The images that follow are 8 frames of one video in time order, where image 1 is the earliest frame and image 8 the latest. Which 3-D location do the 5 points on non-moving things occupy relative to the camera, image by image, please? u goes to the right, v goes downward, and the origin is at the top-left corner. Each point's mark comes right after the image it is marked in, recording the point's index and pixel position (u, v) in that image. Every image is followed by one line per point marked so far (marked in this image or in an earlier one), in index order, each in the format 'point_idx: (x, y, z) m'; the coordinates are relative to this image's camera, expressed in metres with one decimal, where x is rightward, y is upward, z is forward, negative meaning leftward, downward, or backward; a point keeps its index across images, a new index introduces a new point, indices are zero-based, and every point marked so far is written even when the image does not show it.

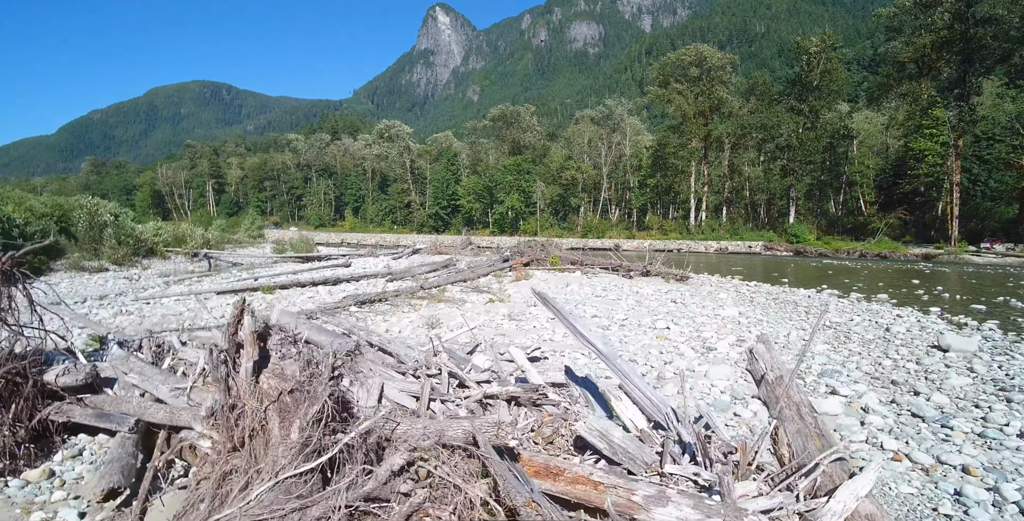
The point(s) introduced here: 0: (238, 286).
0: (-7.9, -0.7, +14.8) m
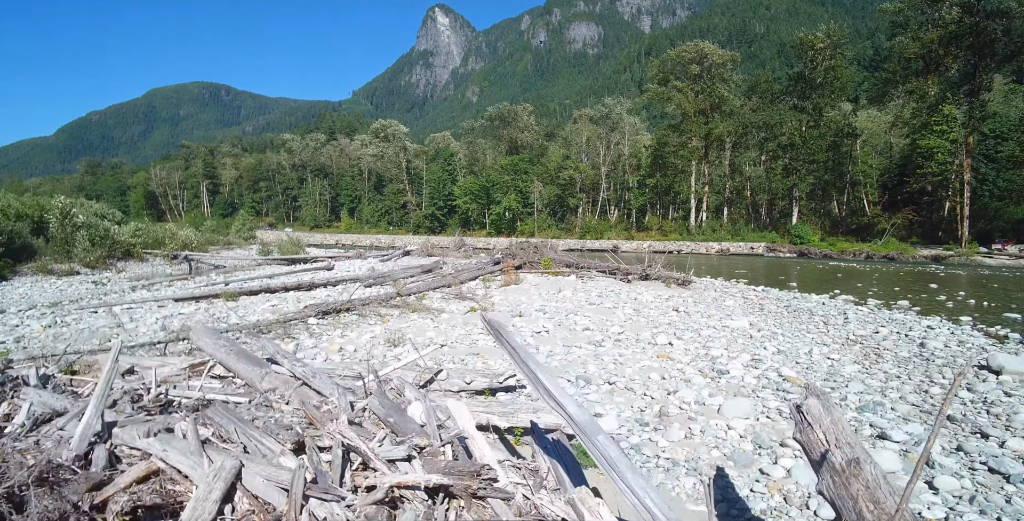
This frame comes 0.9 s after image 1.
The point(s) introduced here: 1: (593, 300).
0: (-8.2, -0.8, +13.7) m
1: (+1.7, -0.8, +10.8) m
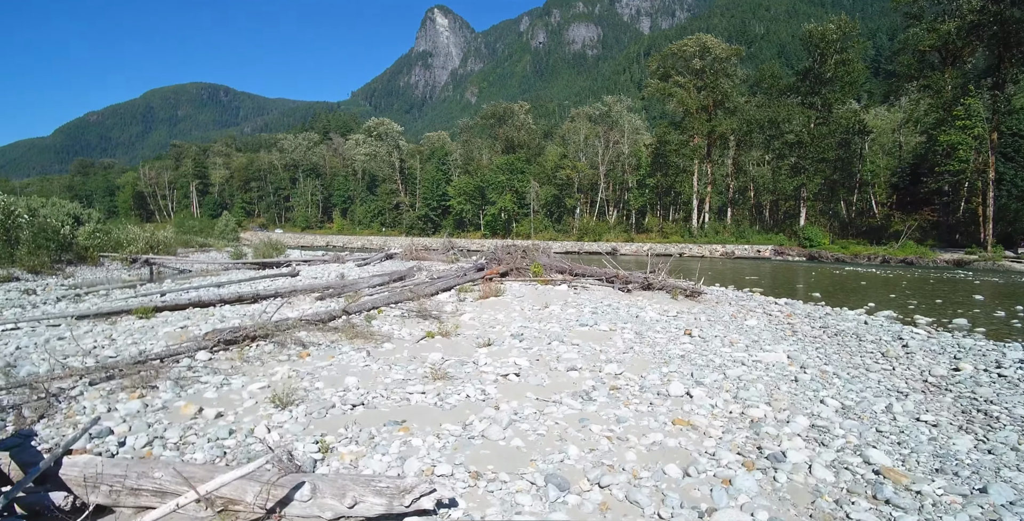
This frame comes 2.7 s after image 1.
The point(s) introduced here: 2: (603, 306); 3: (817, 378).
0: (-8.6, -1.0, +11.7) m
1: (+1.2, -1.0, +8.8) m
2: (+1.8, -0.9, +10.4) m
3: (+3.3, -1.3, +5.7) m
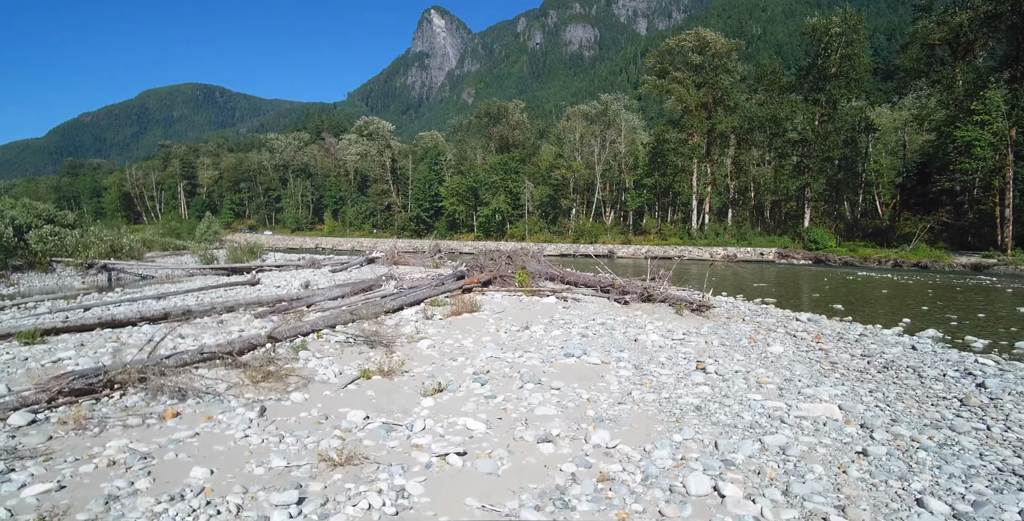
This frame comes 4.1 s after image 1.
0: (-9.0, -1.2, +10.0) m
1: (+0.8, -1.2, +7.1) m
2: (+1.4, -1.1, +8.7) m
3: (+2.9, -1.4, +4.0) m
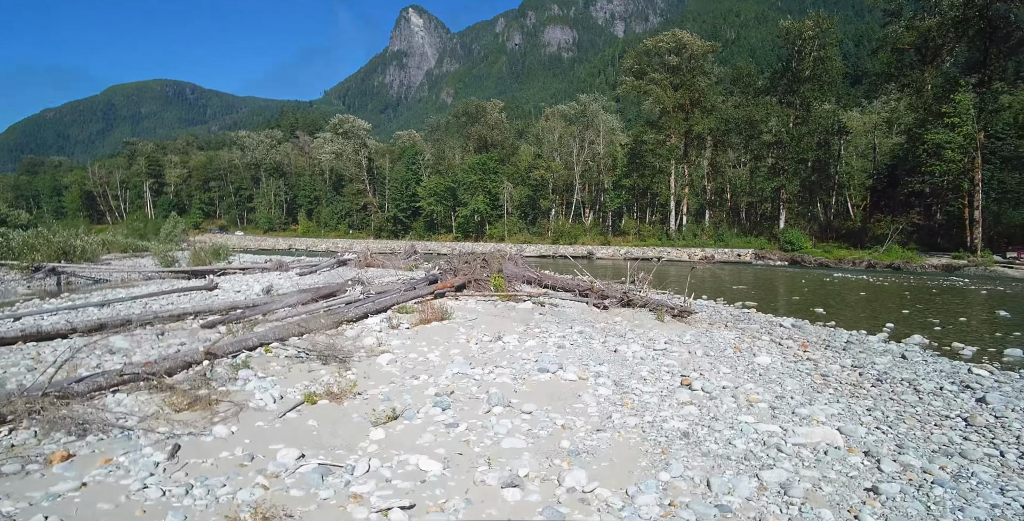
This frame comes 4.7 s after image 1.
0: (-9.5, -1.2, +9.0) m
1: (+0.4, -1.2, +6.5) m
2: (+1.0, -1.2, +8.1) m
3: (+2.7, -1.5, +3.5) m
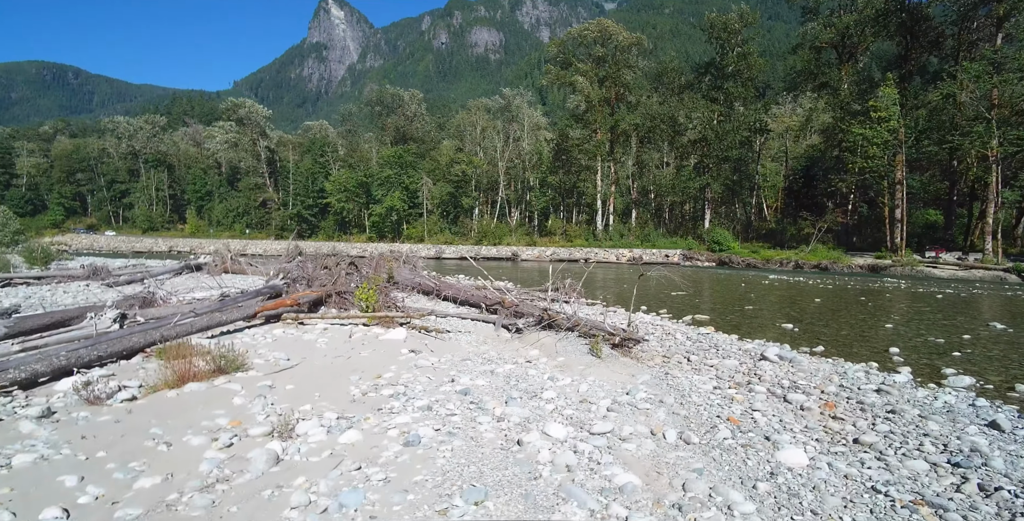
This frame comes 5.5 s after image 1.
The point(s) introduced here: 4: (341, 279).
0: (-11.1, -1.4, +3.8) m
1: (-0.9, -1.3, +2.8) m
2: (-0.6, -1.2, +4.5) m
3: (+1.8, -1.6, +0.1) m
4: (-3.2, -0.3, +9.5) m
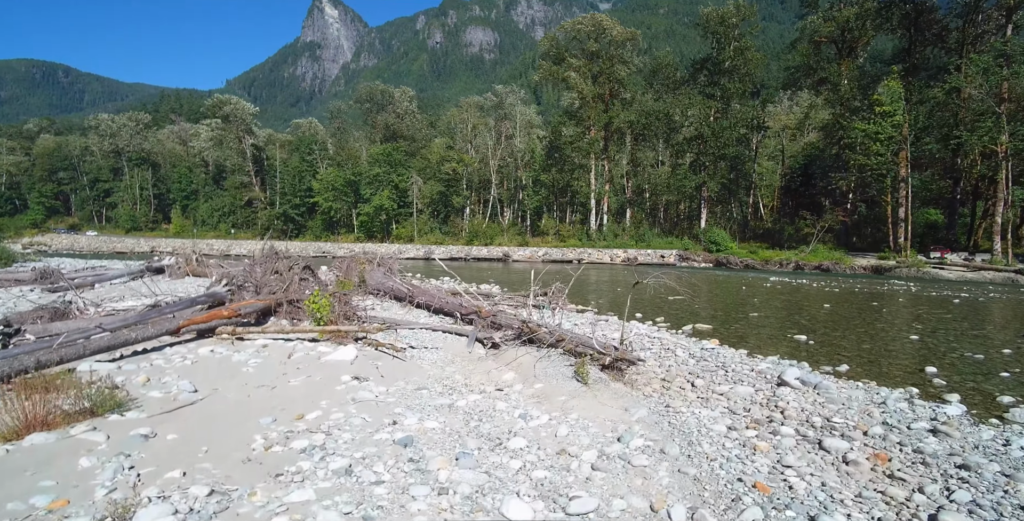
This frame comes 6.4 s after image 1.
0: (-11.4, -1.4, +2.6) m
1: (-1.2, -1.4, +1.6) m
2: (-0.9, -1.3, +3.3) m
3: (+1.5, -1.6, -1.0) m
4: (-3.6, -0.4, +8.3) m
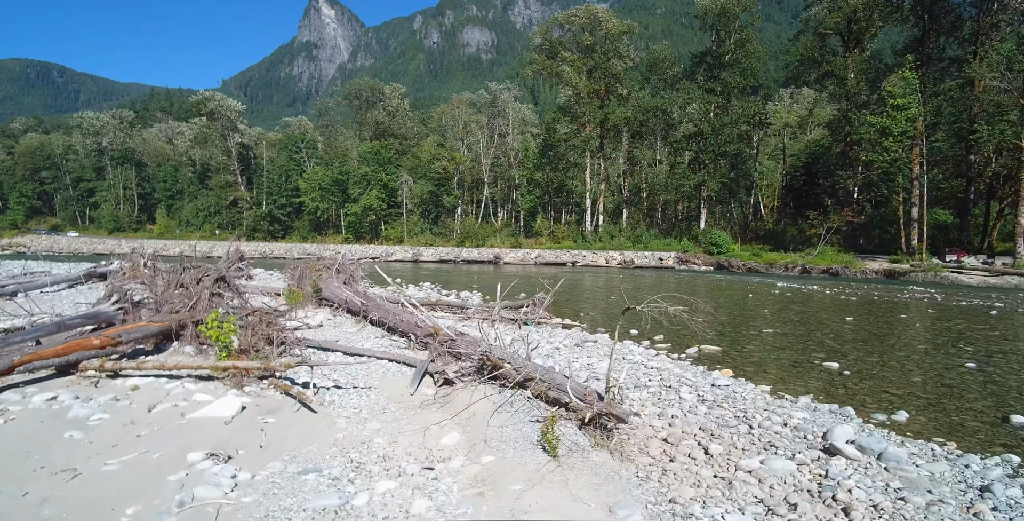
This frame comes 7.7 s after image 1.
0: (-11.8, -1.6, +0.8) m
1: (-1.6, -1.5, -0.1) m
2: (-1.3, -1.4, +1.6) m
3: (+1.1, -1.8, -2.7) m
4: (-4.1, -0.5, +6.6) m
